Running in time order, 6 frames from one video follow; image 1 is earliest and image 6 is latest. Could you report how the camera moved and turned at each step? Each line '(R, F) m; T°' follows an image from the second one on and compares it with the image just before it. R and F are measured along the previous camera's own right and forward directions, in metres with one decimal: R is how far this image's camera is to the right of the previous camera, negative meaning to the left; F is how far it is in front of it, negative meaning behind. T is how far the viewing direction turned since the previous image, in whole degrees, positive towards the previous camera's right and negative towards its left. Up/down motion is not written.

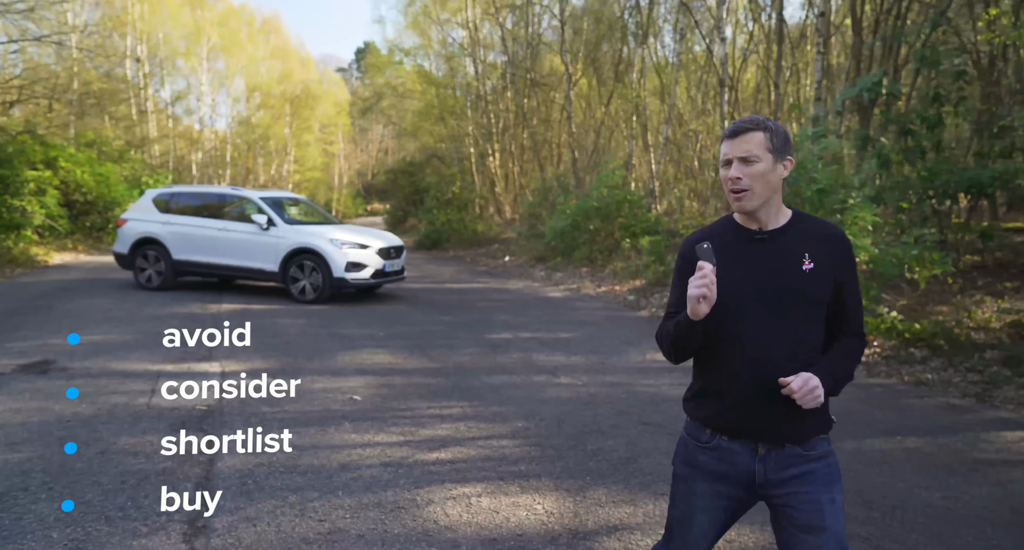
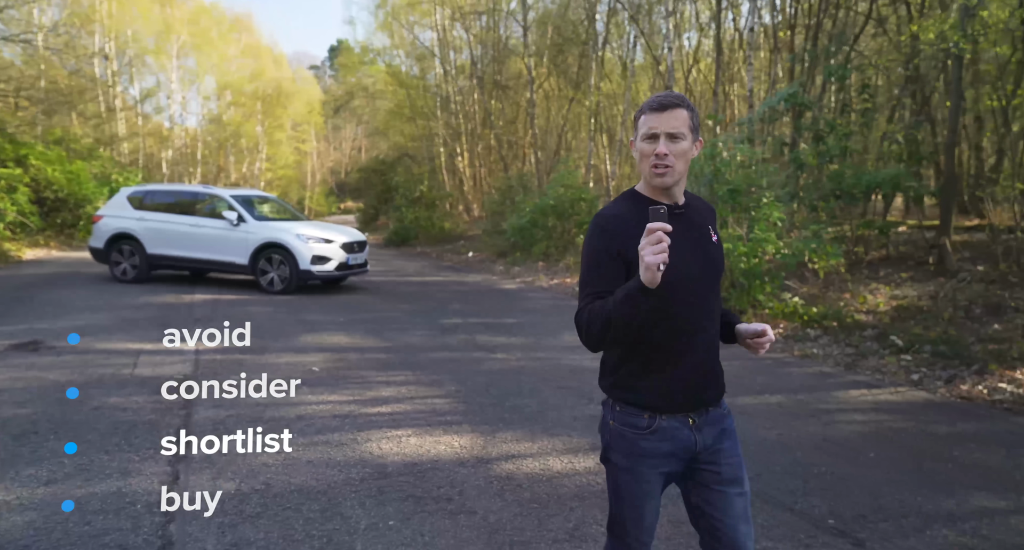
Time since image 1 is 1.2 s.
(+0.4, -1.0) m; +2°
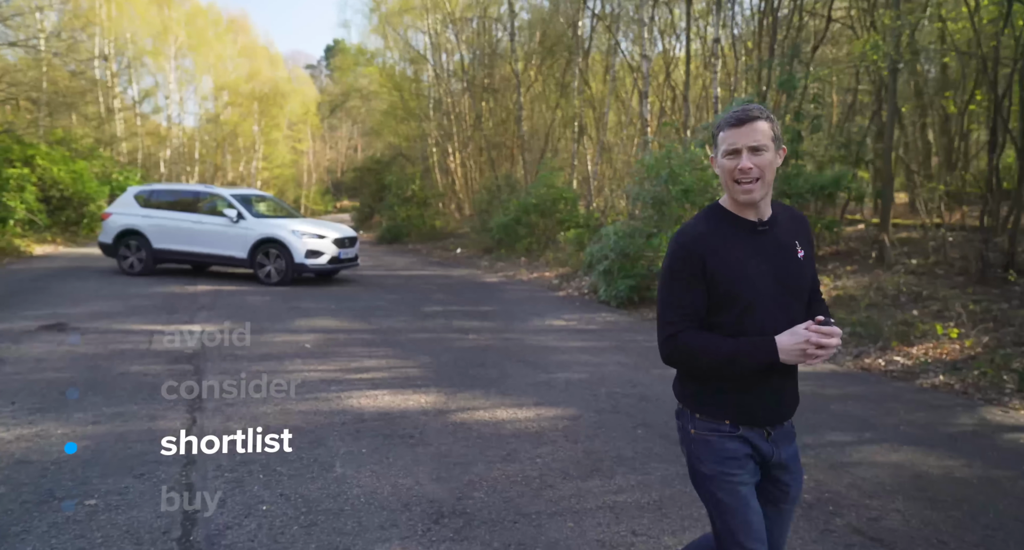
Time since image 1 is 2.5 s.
(+0.3, -1.1) m; 0°
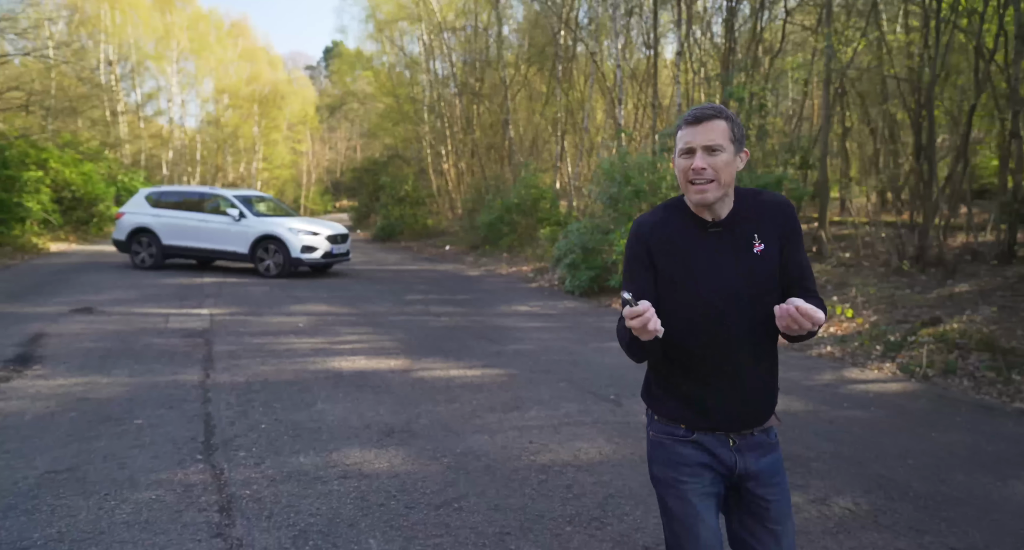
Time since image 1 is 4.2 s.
(+0.5, -1.4) m; 0°
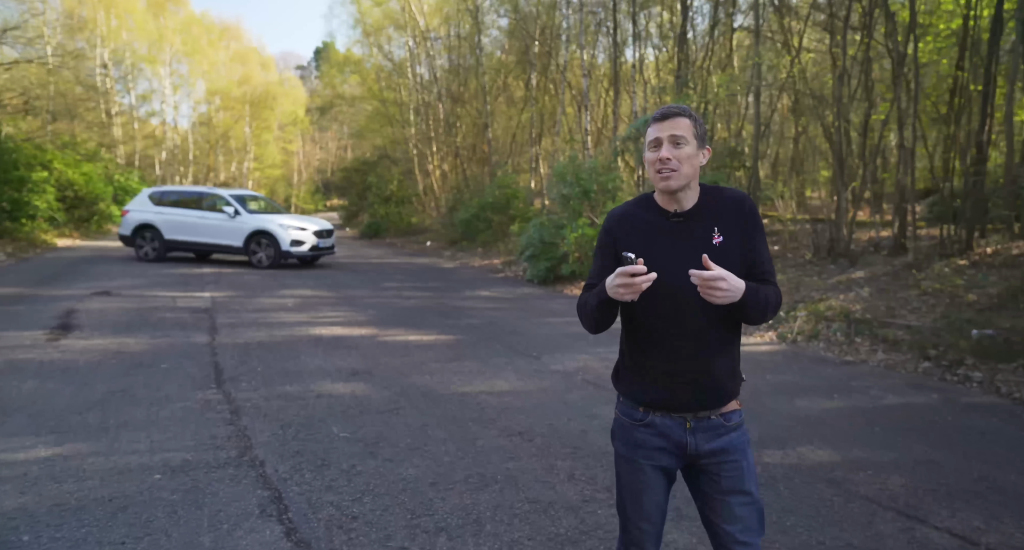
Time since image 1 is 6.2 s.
(+0.5, -1.7) m; +1°
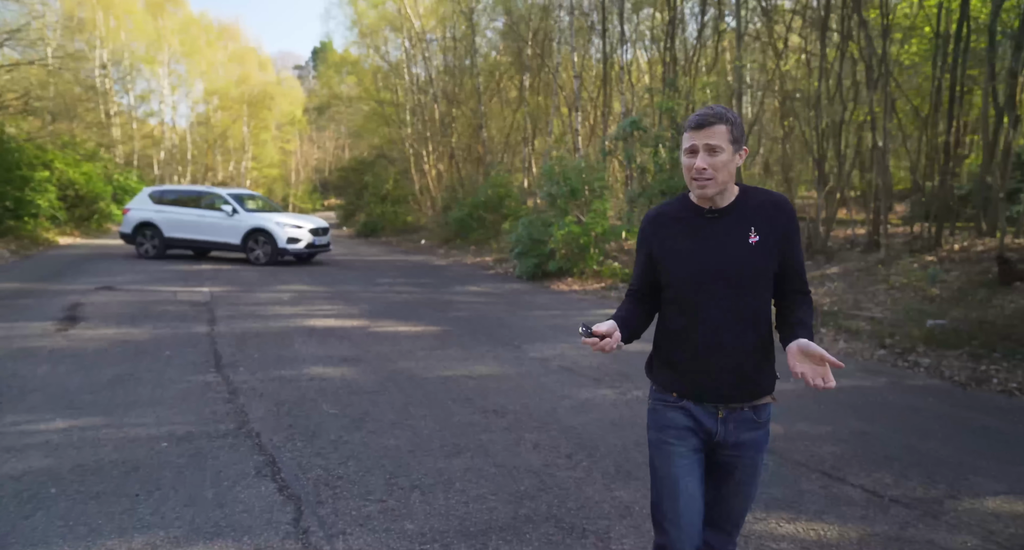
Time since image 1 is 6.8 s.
(+0.2, -0.5) m; 0°
